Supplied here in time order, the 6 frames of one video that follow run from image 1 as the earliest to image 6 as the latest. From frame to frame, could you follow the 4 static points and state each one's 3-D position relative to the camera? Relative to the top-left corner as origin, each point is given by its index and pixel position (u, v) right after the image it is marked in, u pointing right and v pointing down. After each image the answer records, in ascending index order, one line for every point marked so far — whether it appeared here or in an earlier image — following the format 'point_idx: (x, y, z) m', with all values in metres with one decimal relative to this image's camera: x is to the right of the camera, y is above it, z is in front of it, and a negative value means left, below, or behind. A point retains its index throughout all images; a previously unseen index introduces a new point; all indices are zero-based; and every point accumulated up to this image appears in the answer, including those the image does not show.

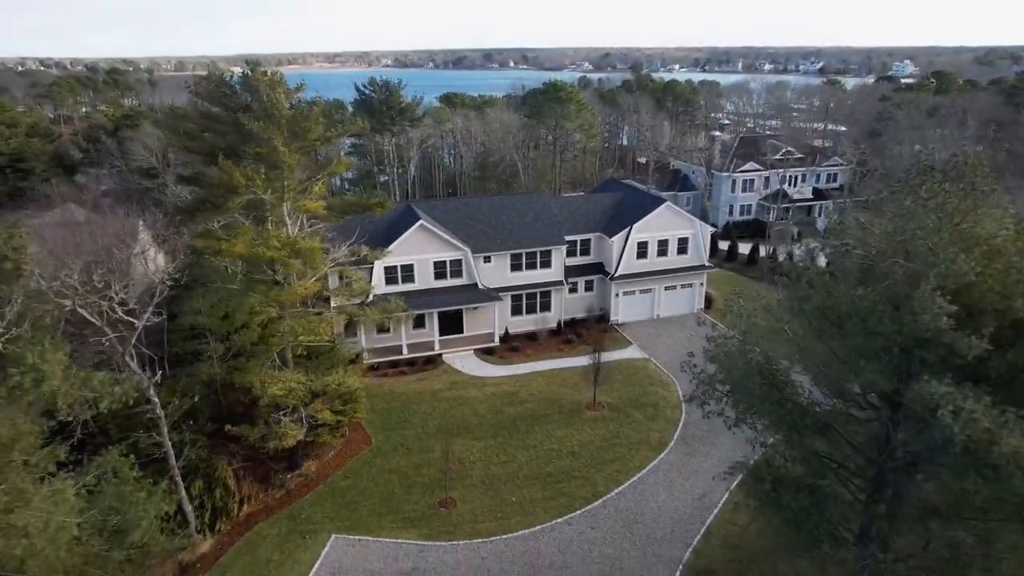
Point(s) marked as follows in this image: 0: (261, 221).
0: (-4.6, +1.2, +12.3) m
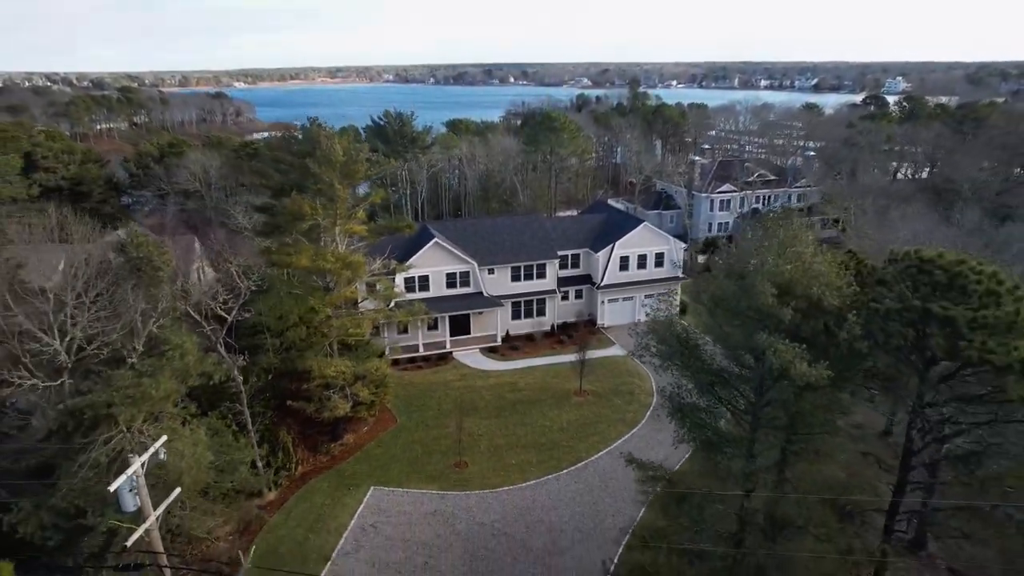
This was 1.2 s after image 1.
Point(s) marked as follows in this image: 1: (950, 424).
0: (-4.6, +1.1, +15.7) m
1: (+5.8, -1.6, +8.2) m
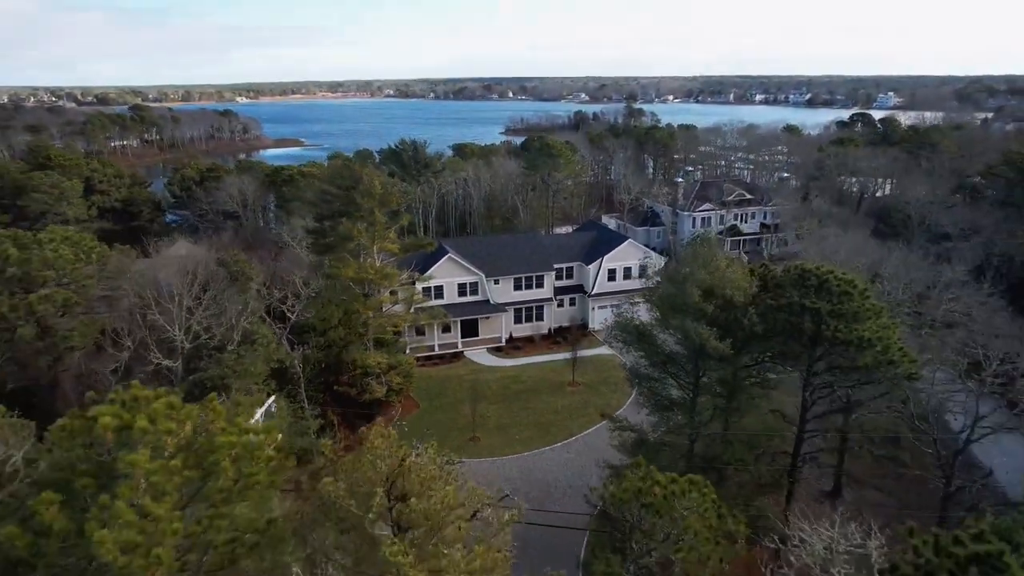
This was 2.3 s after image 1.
0: (-4.5, +0.9, +19.4) m
1: (+5.9, -1.7, +11.9) m
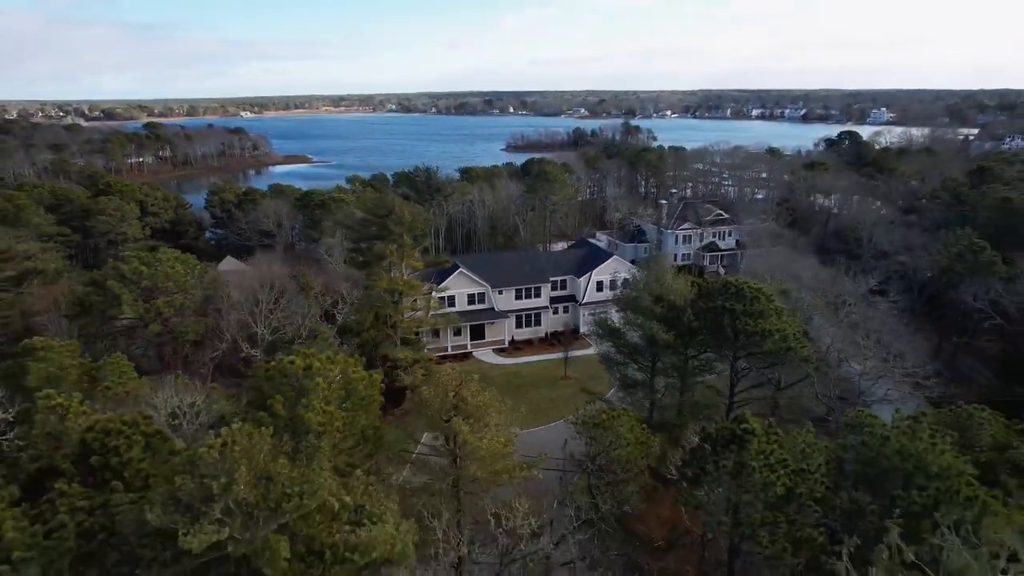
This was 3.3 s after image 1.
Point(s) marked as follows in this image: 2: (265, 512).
0: (-4.4, +0.6, +23.8) m
1: (+5.9, -1.9, +16.2) m
2: (-2.3, -2.1, +6.3) m
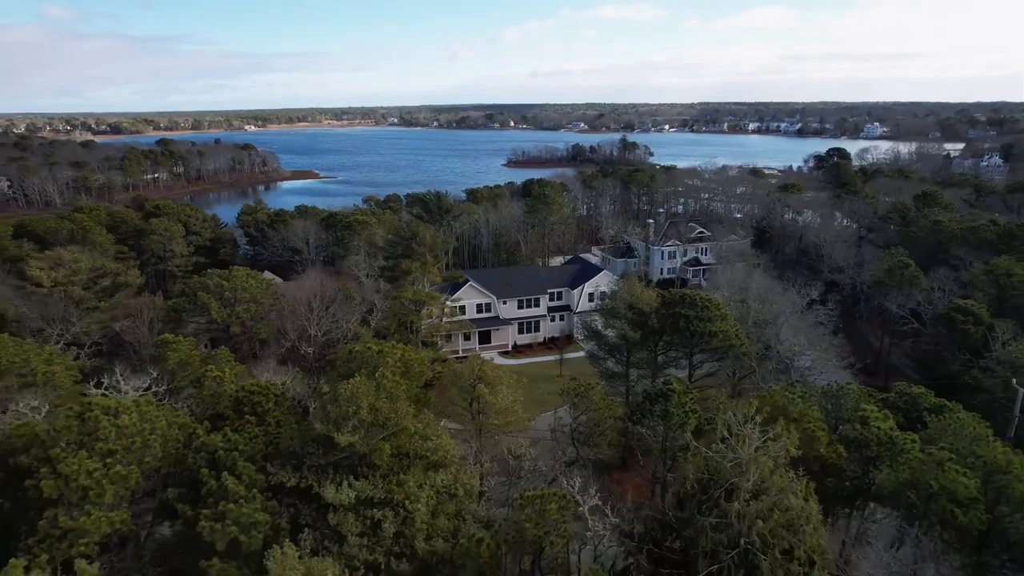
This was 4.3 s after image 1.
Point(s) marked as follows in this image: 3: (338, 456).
0: (-4.3, +0.1, +28.3) m
1: (+6.1, -2.2, +20.7) m
2: (-2.2, -2.3, +10.9) m
3: (-2.8, -2.6, +10.4) m
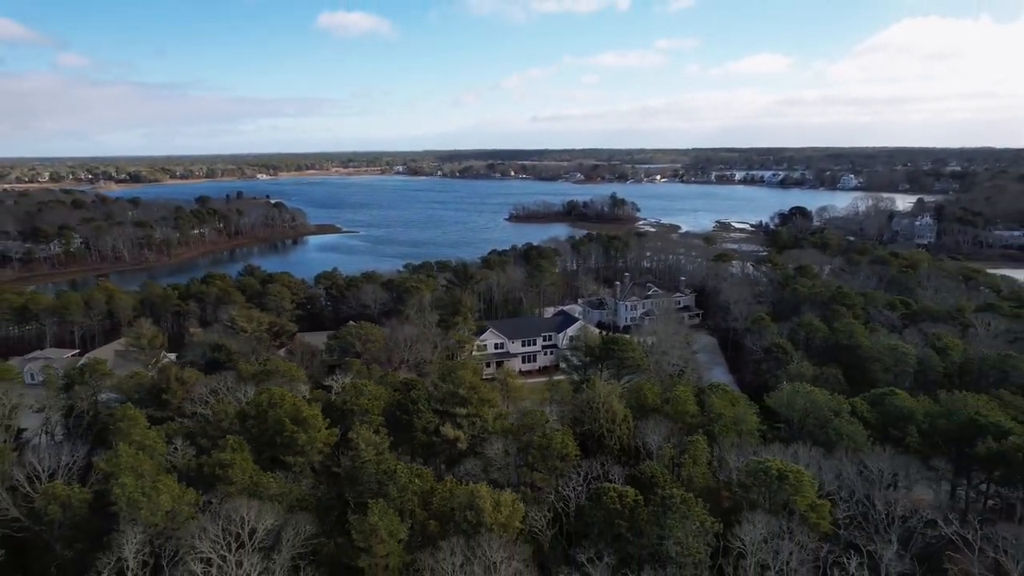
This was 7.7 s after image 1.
0: (-3.8, -2.9, +45.3) m
1: (+6.5, -4.8, +37.6) m
2: (-1.7, -4.2, +27.7) m
3: (-2.3, -4.6, +27.3) m
